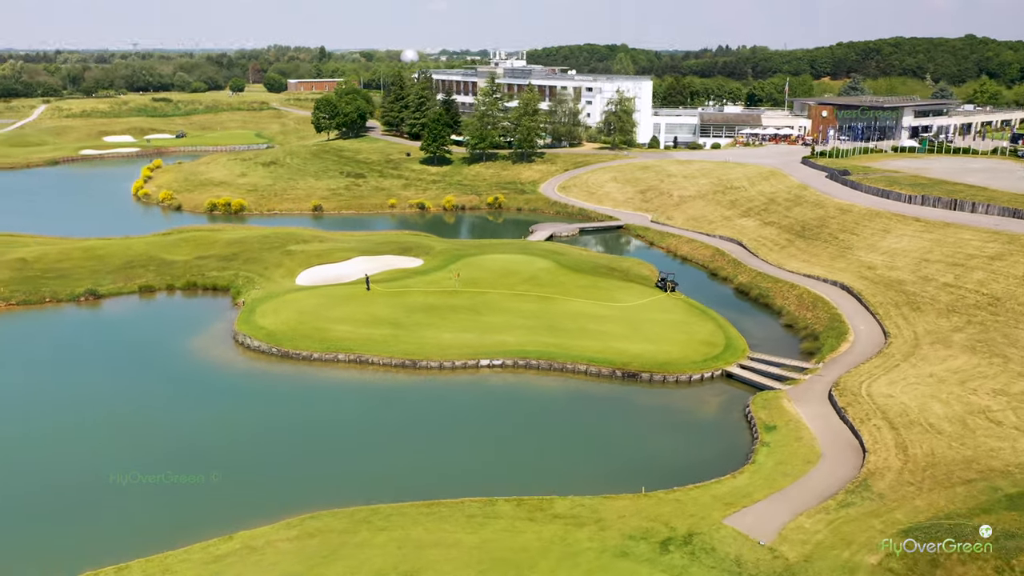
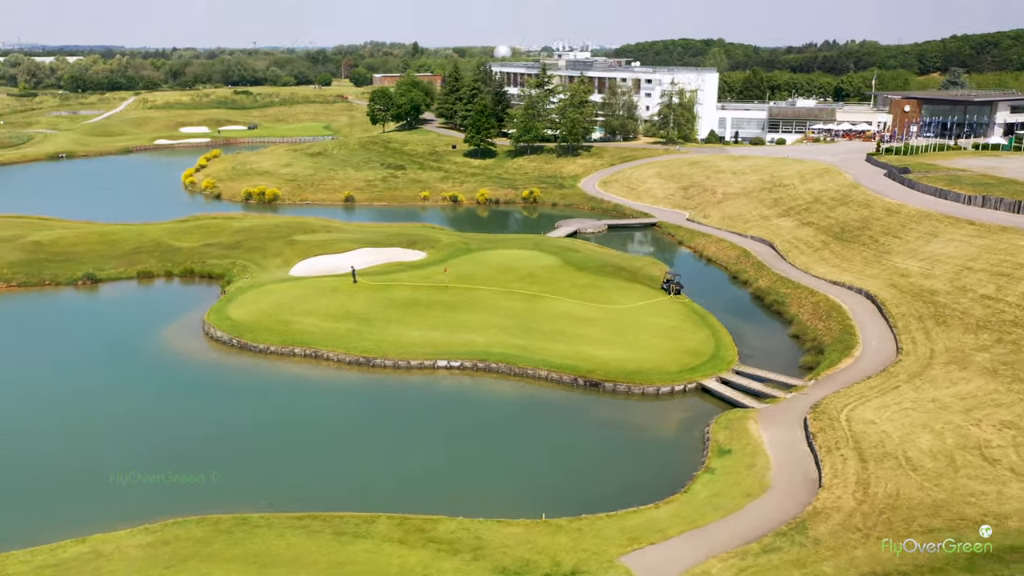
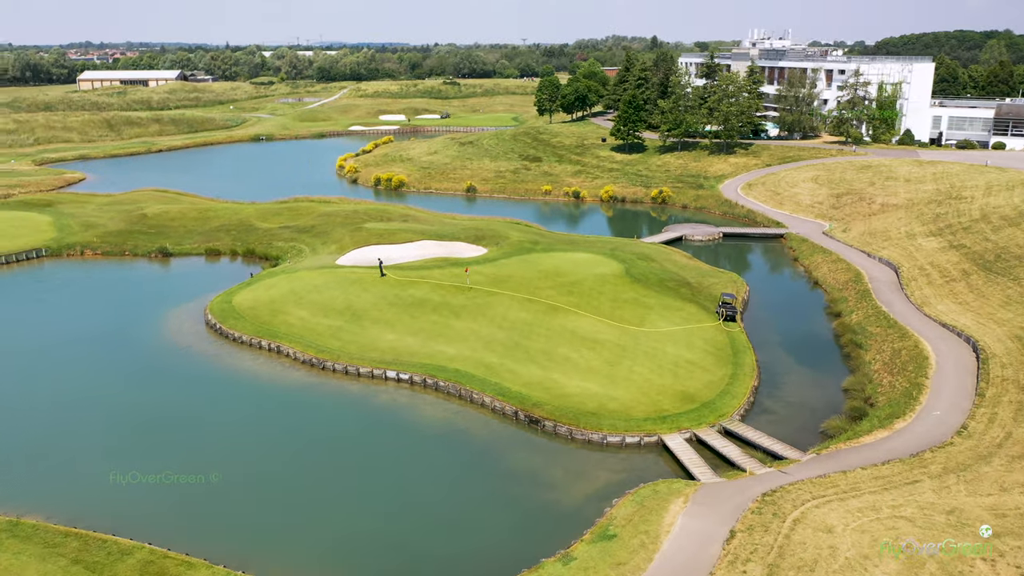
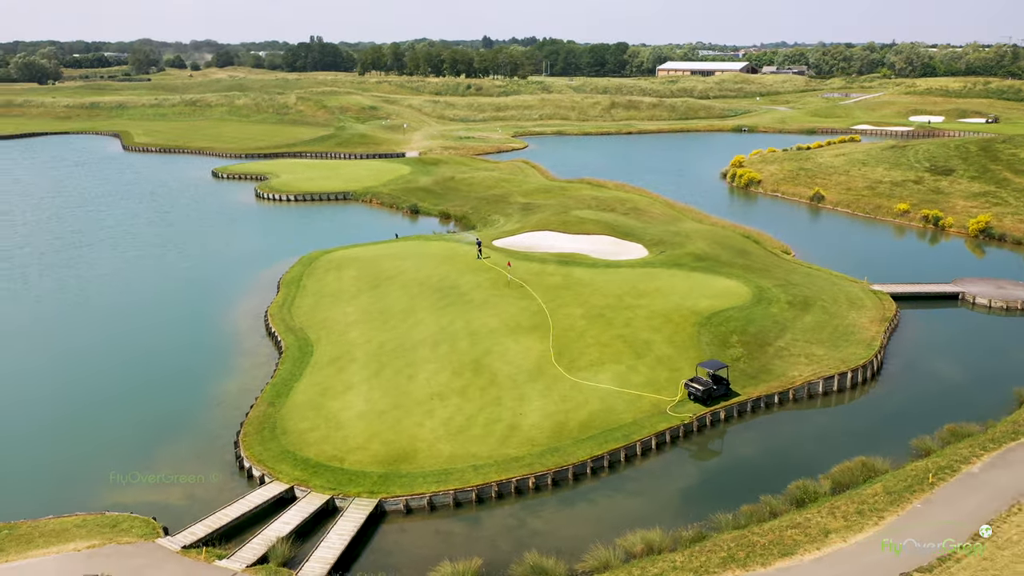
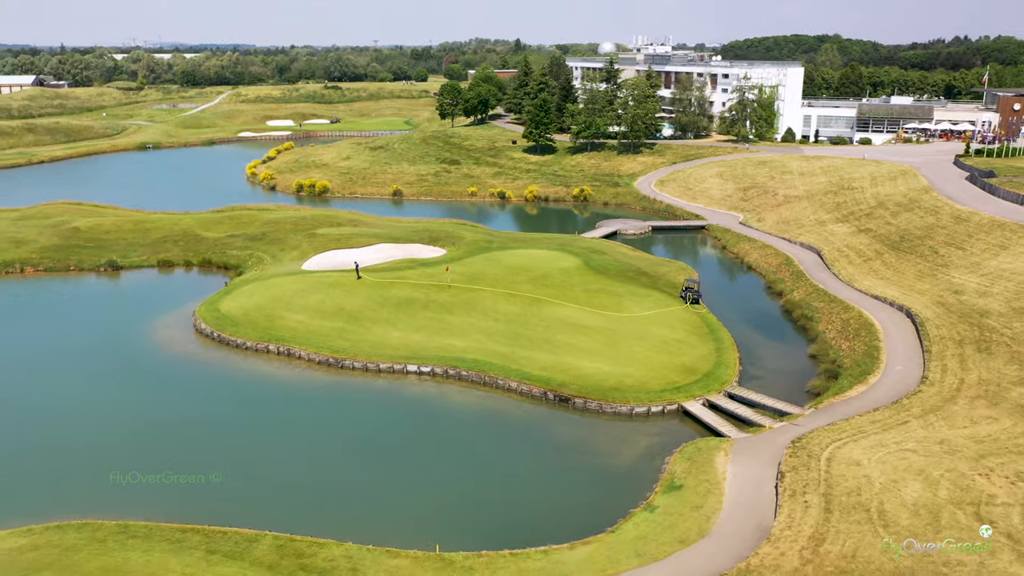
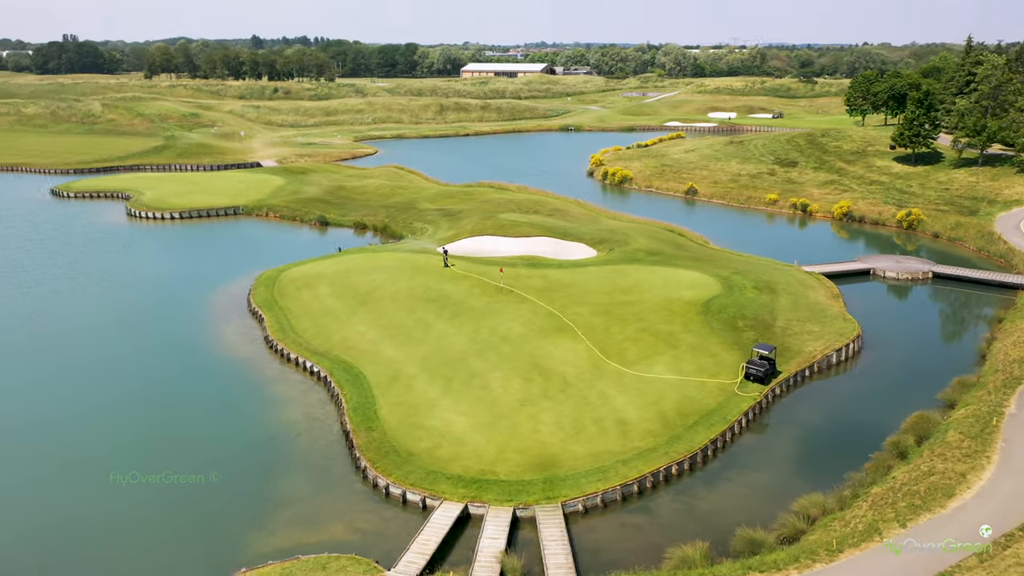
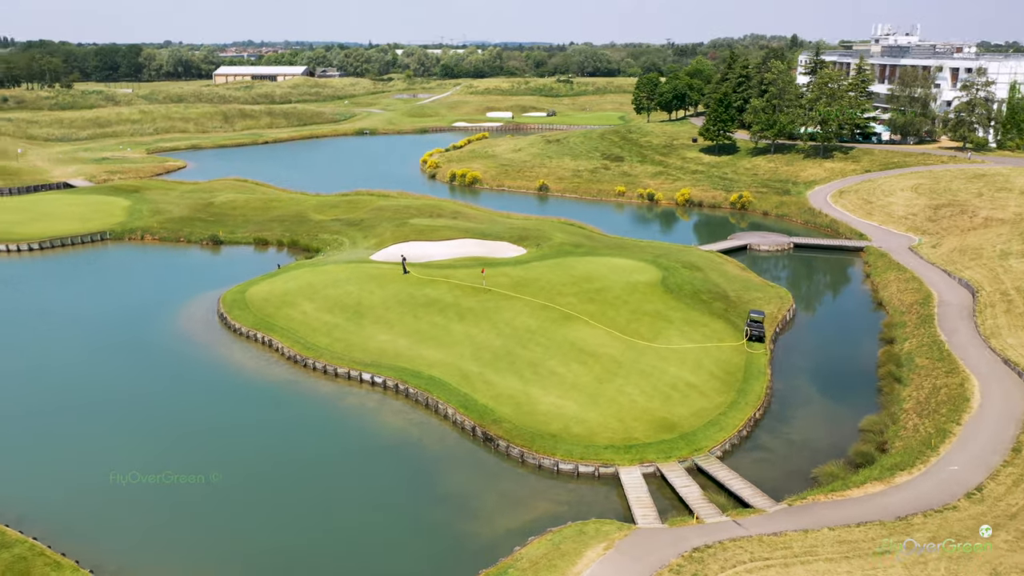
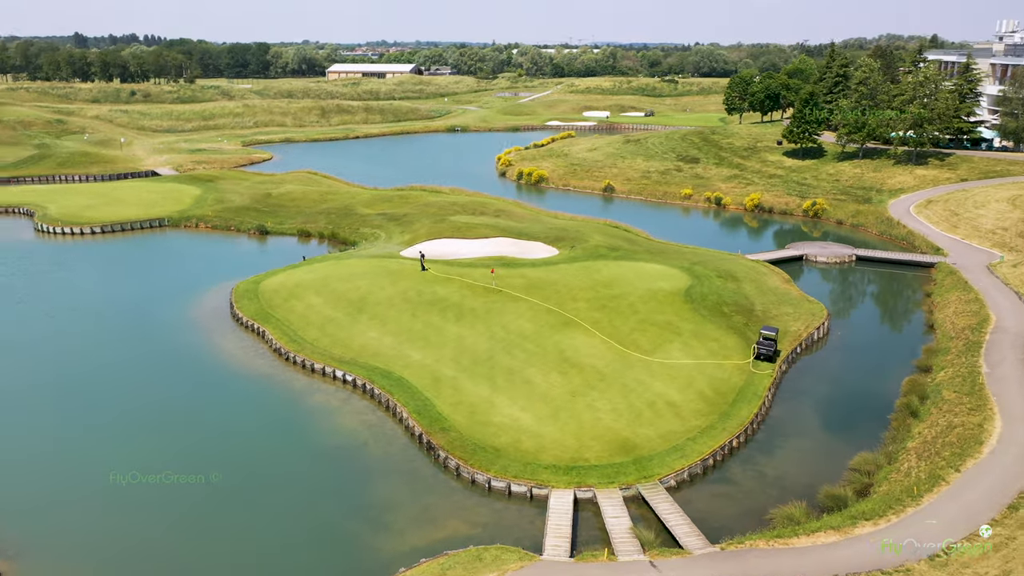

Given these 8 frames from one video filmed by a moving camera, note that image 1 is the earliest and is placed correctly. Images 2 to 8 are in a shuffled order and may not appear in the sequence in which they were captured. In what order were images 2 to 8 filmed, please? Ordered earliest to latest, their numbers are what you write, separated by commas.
2, 5, 3, 7, 8, 6, 4
